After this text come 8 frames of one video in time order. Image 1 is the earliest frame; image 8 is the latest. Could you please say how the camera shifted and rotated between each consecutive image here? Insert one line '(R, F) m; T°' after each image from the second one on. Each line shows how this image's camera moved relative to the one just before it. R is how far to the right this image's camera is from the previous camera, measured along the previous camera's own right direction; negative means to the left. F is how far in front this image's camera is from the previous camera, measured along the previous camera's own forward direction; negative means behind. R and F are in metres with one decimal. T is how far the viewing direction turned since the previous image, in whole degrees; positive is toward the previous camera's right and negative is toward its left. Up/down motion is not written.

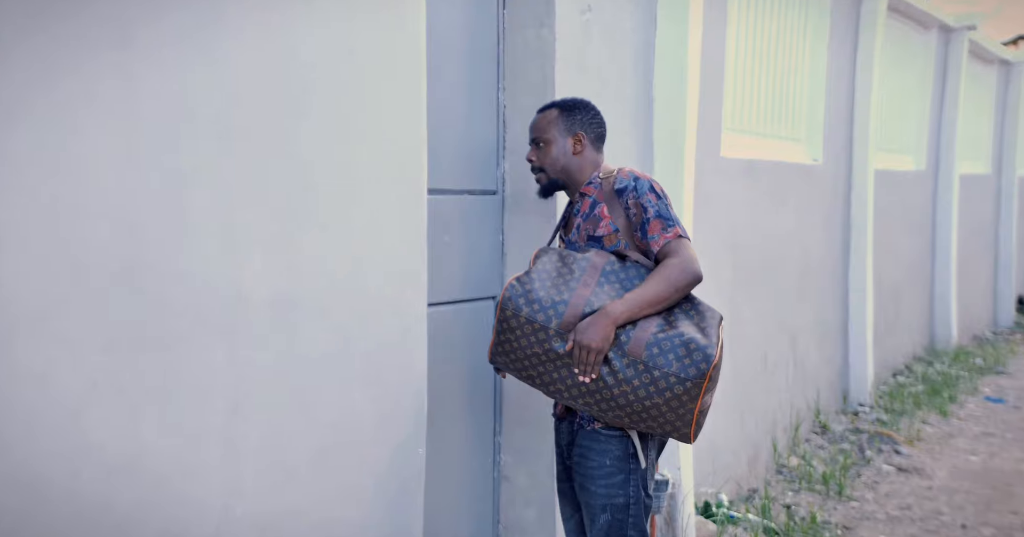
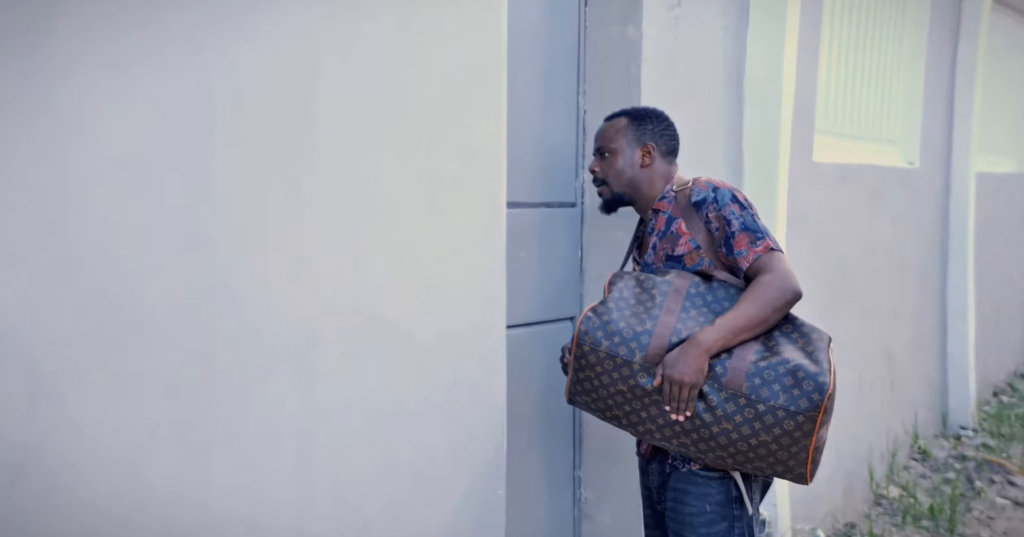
(-0.1, +0.3) m; -4°
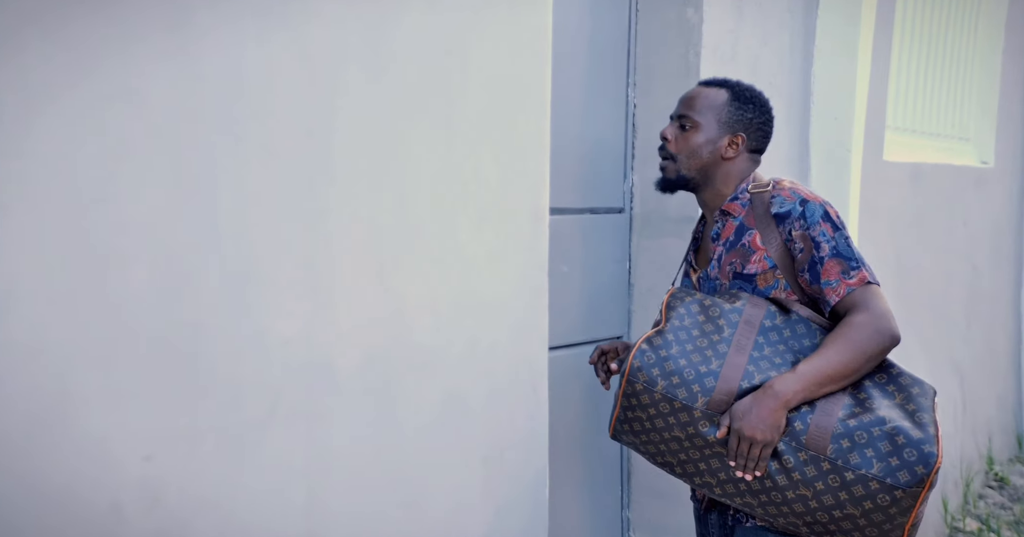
(-0.1, +0.4) m; -2°
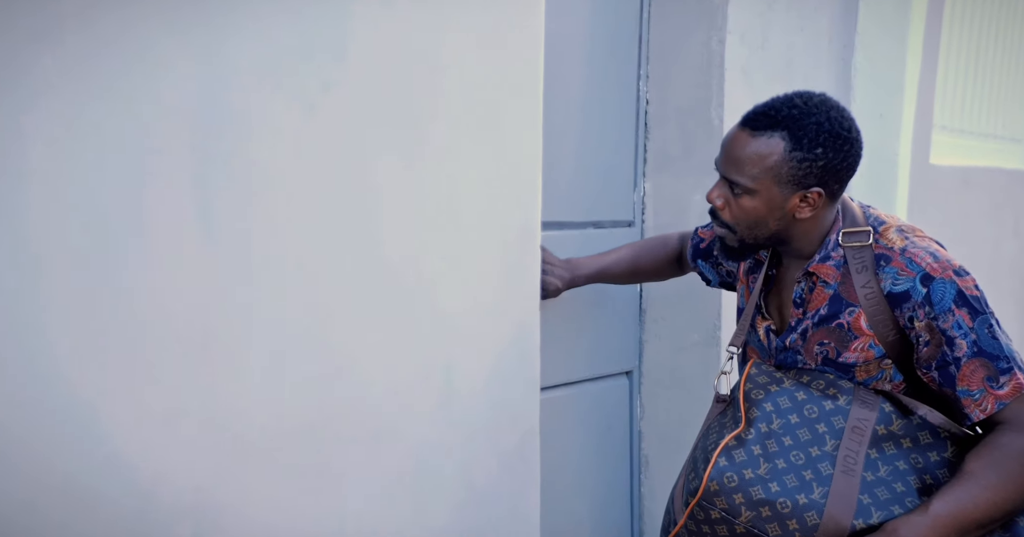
(+0.1, +0.4) m; -1°
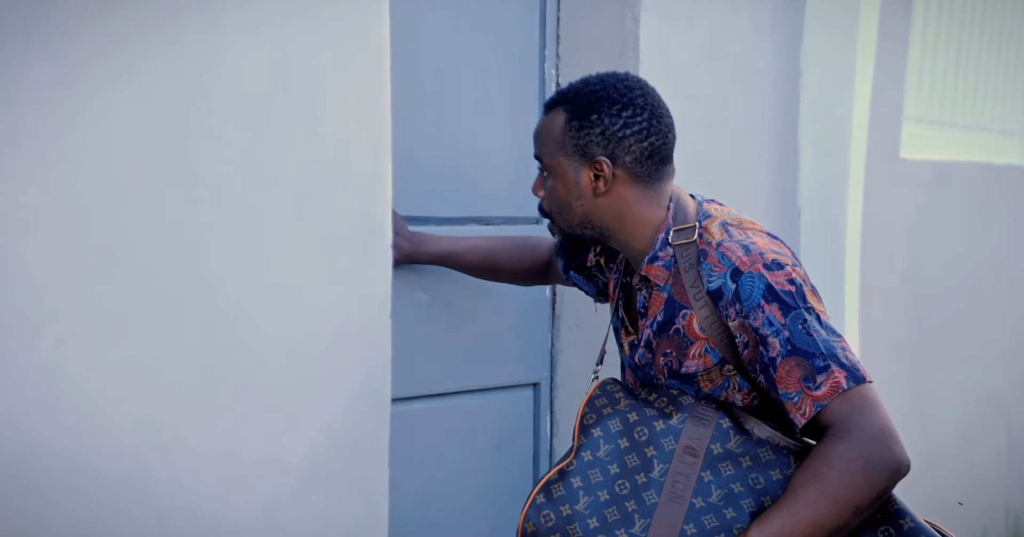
(+0.4, +0.2) m; -3°
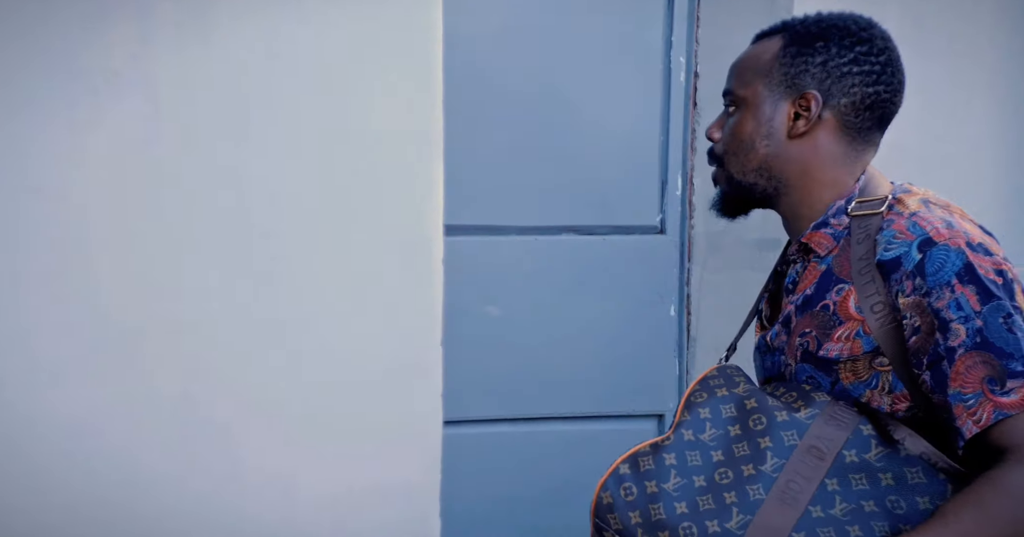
(0.0, +0.1) m; -11°
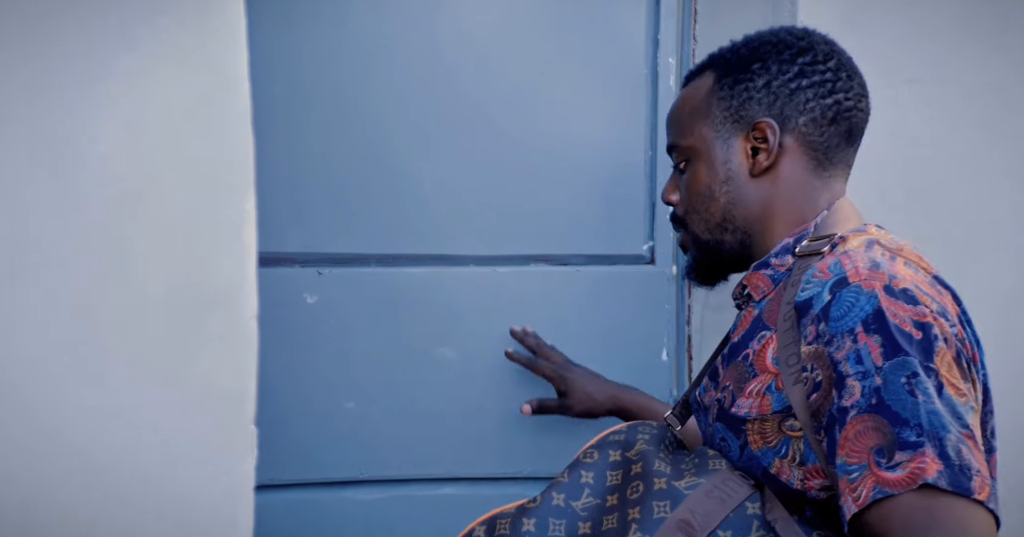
(+0.3, +0.2) m; -9°
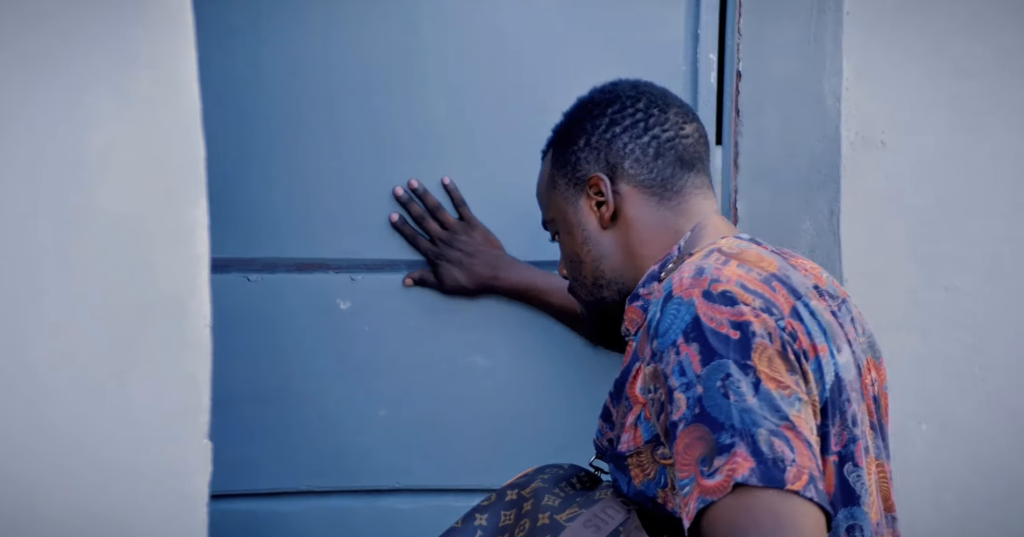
(+0.1, 0.0) m; -7°
